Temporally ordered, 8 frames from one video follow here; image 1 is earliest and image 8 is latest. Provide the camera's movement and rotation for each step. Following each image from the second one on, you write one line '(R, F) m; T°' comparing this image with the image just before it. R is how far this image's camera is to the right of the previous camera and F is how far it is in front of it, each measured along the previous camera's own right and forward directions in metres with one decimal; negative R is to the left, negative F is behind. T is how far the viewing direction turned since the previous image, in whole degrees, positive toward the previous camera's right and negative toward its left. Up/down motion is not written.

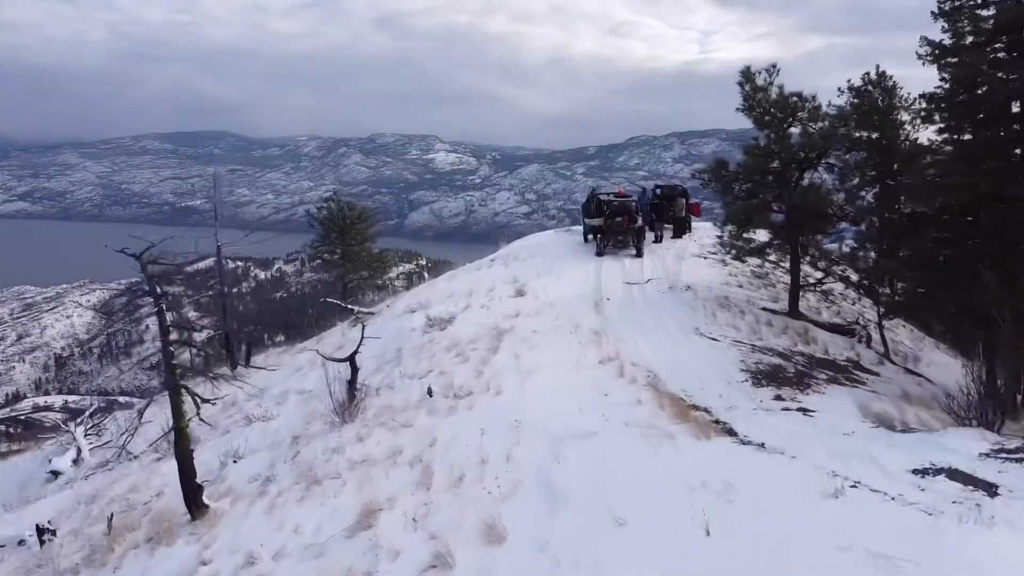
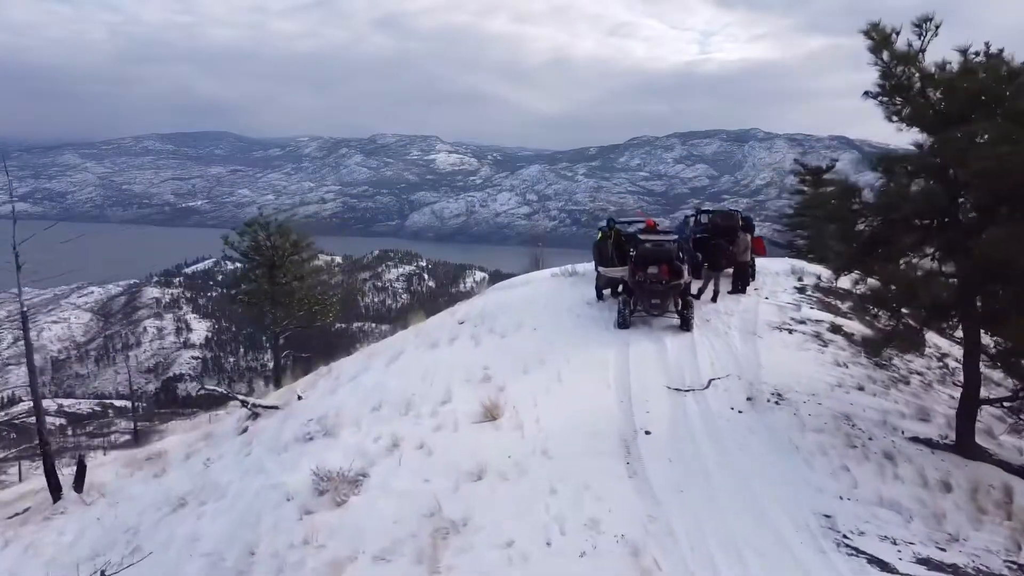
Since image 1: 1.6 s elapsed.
(0.0, +0.3) m; 0°
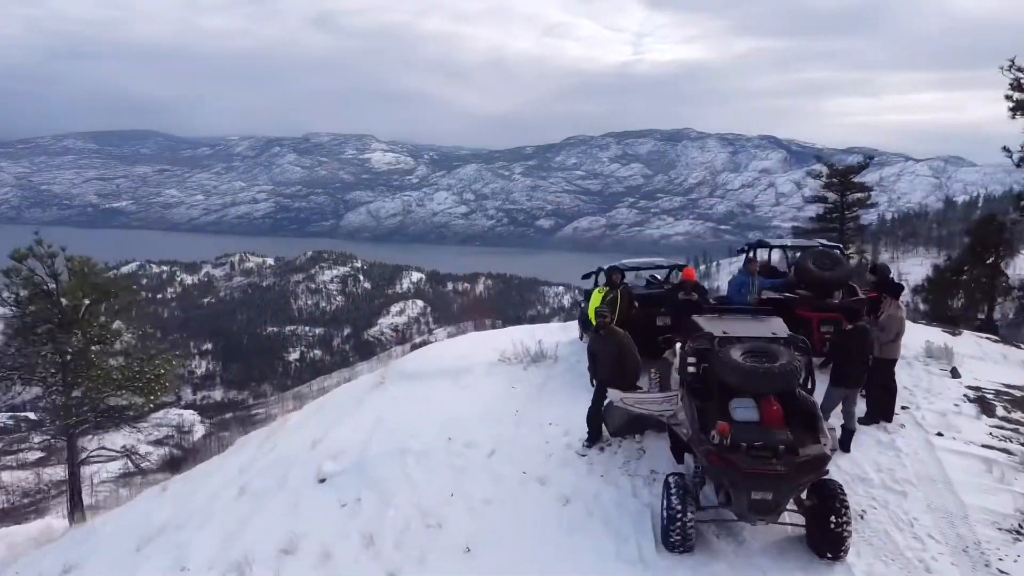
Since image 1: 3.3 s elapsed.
(-0.6, +0.3) m; +4°
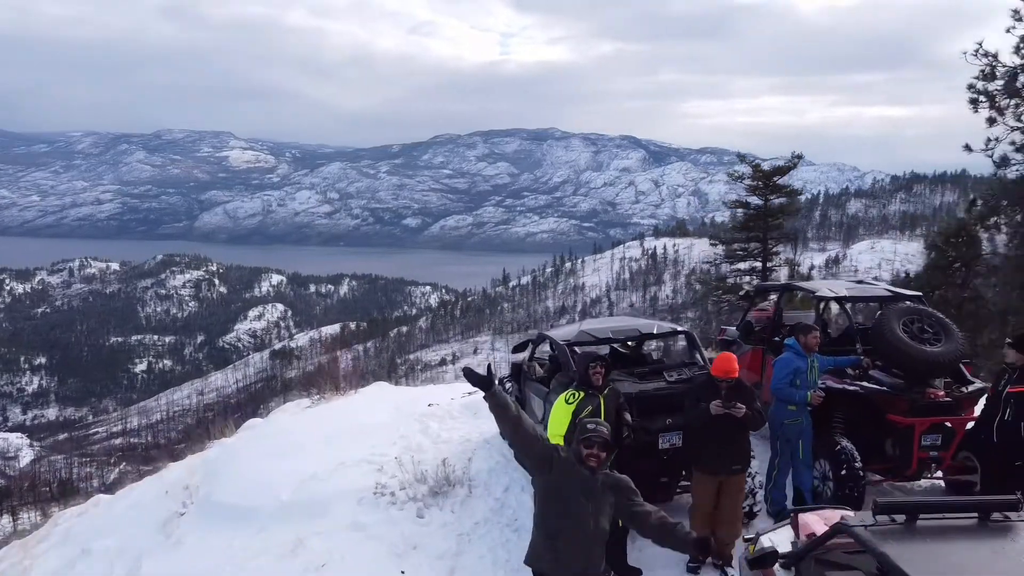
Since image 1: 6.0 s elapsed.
(-1.0, +0.3) m; +9°
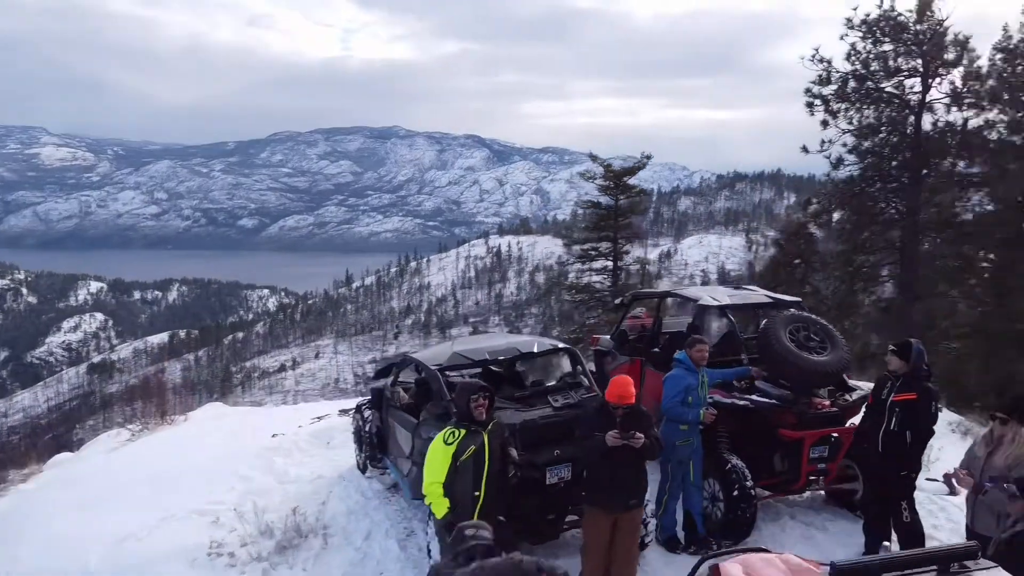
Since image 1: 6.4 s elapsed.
(-0.1, +0.7) m; +11°
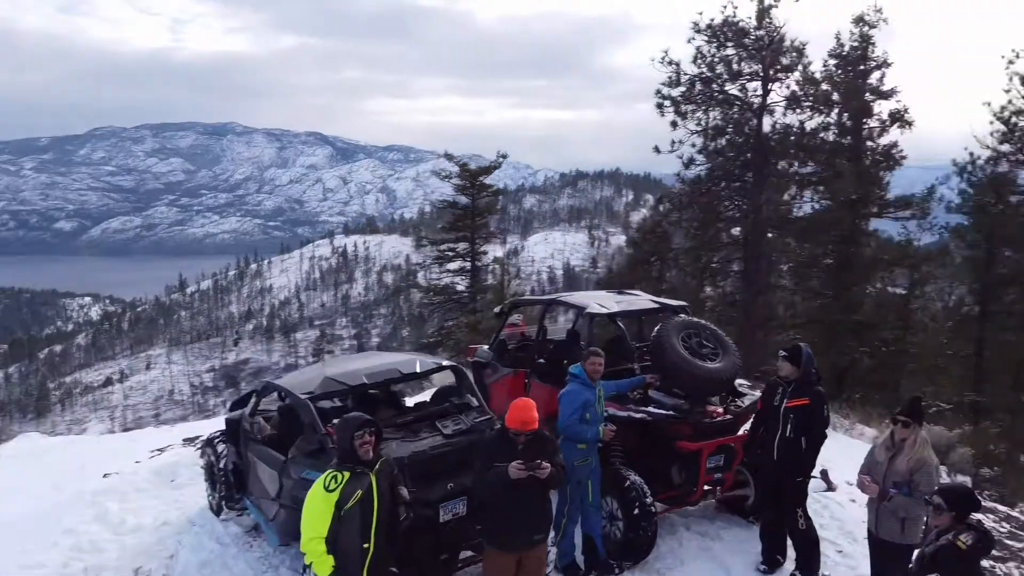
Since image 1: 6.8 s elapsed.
(-0.2, +0.5) m; +11°
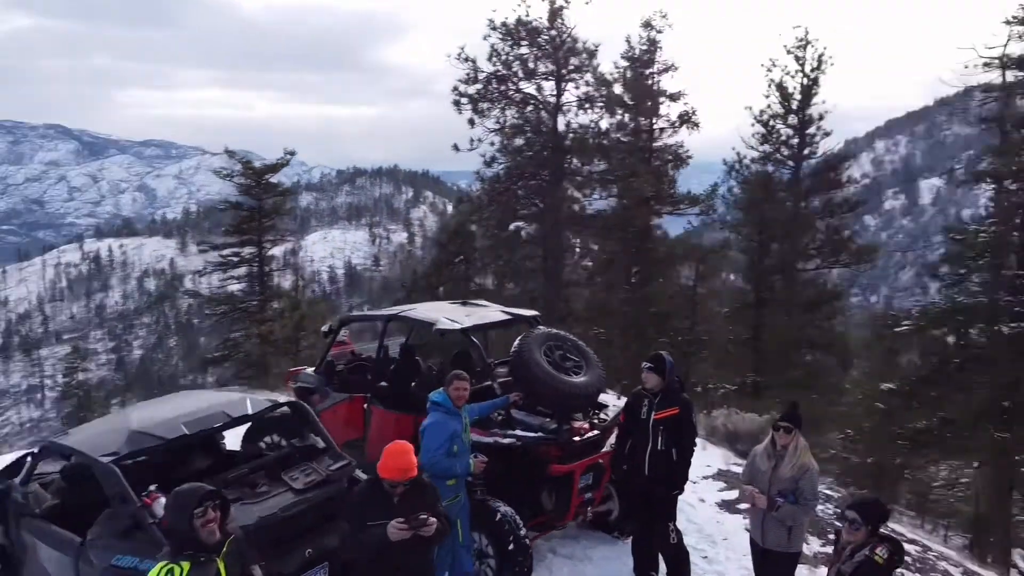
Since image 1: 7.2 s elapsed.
(-0.4, +0.6) m; +16°
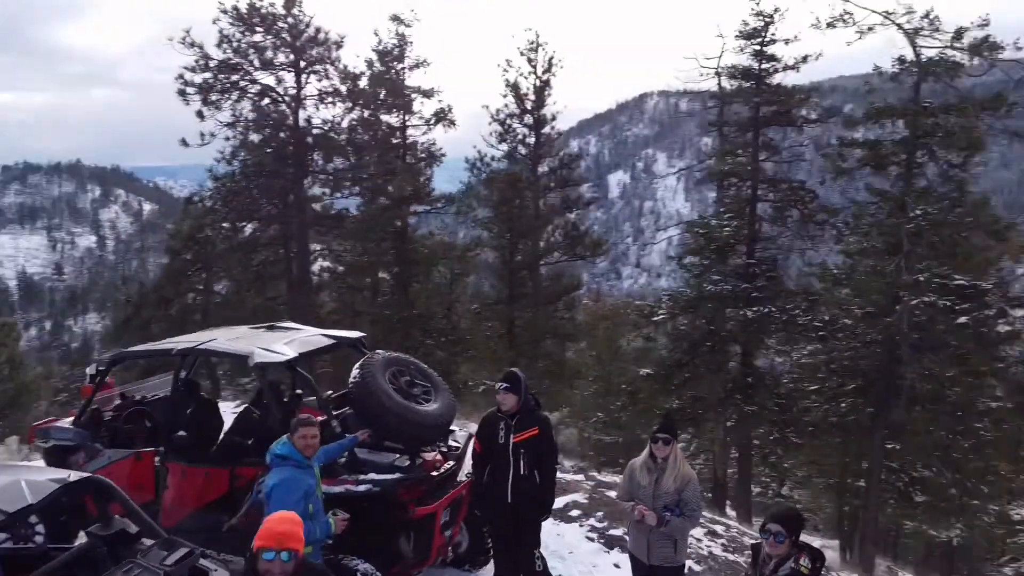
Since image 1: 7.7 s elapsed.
(-0.6, +0.6) m; +20°
